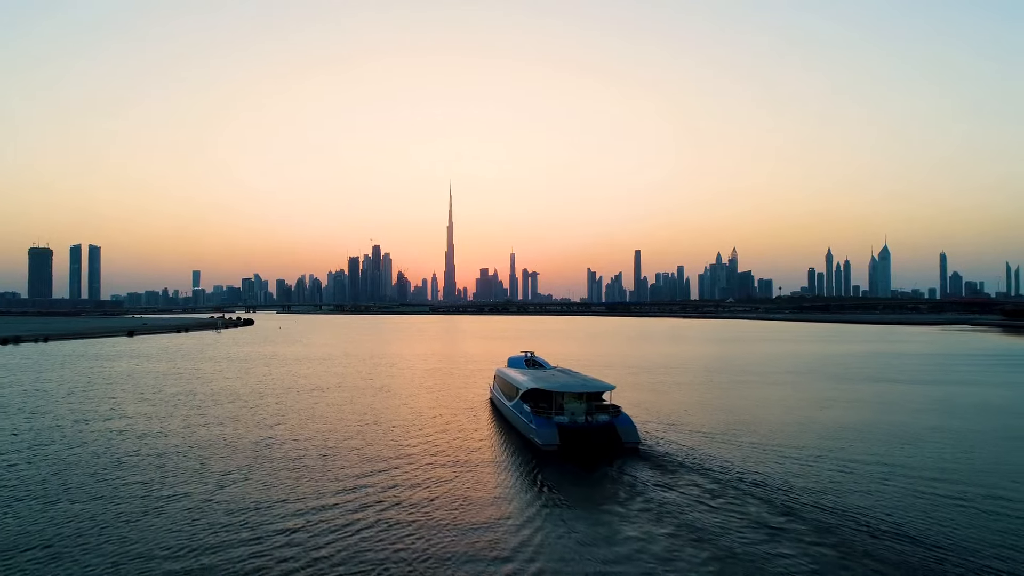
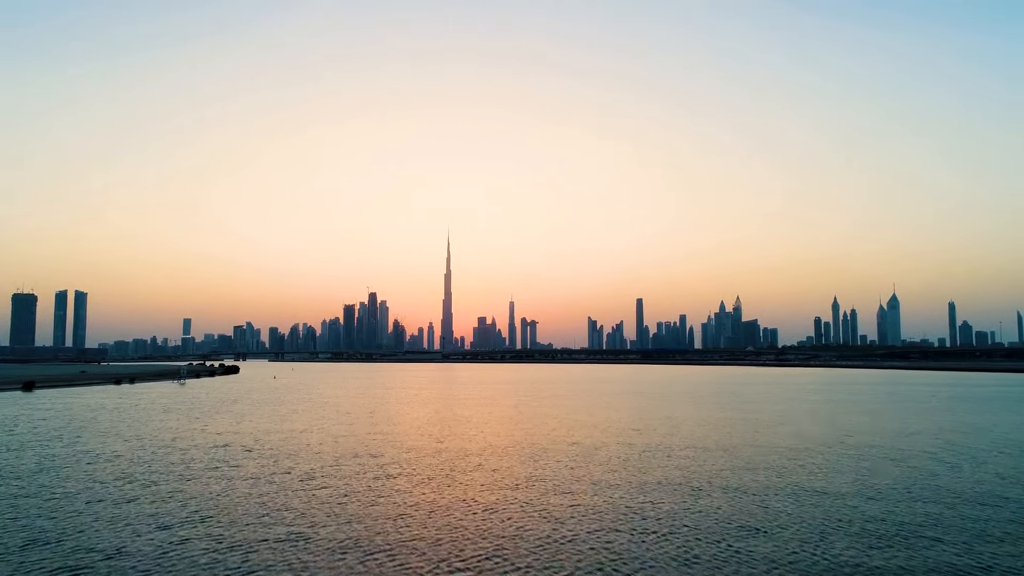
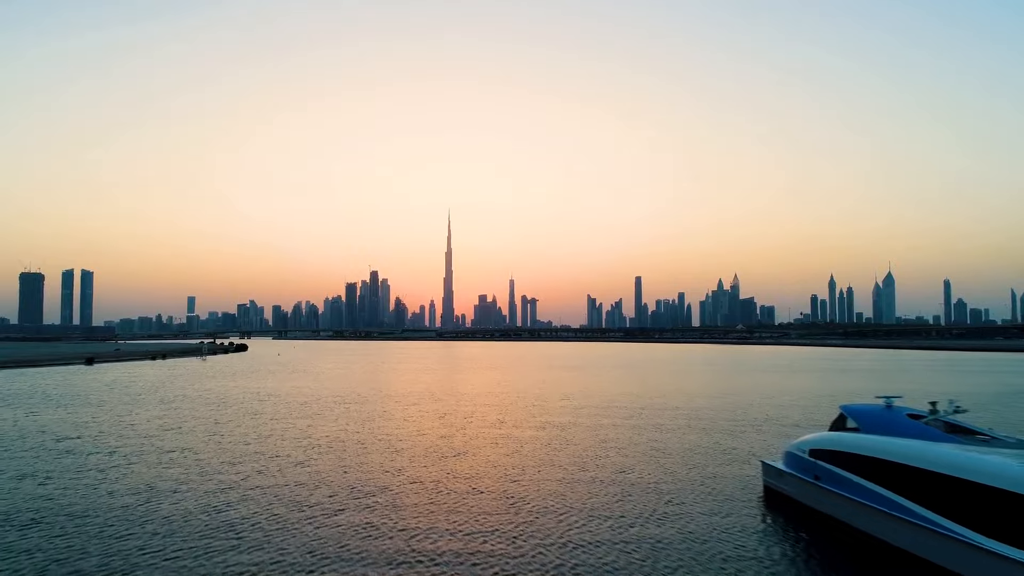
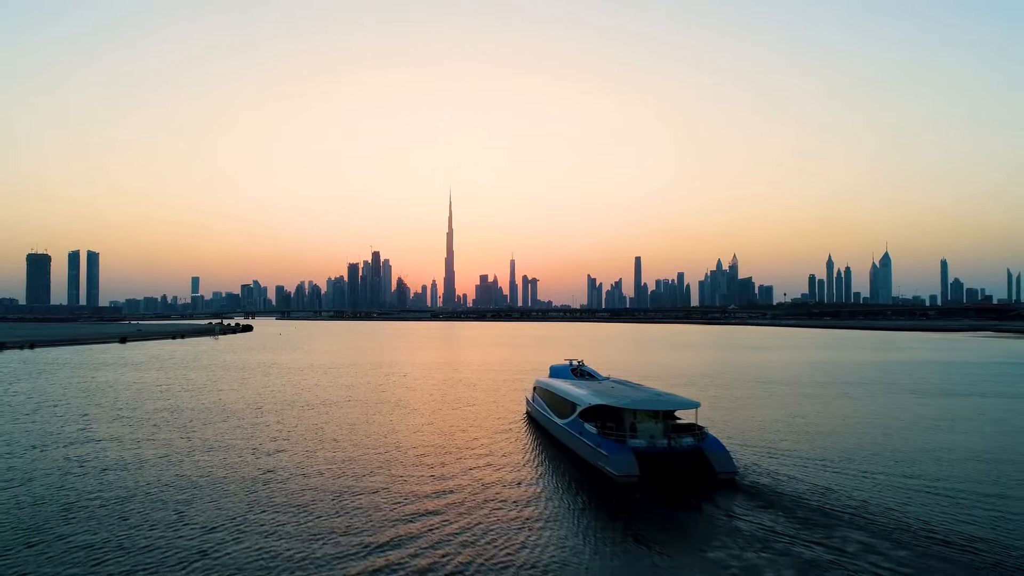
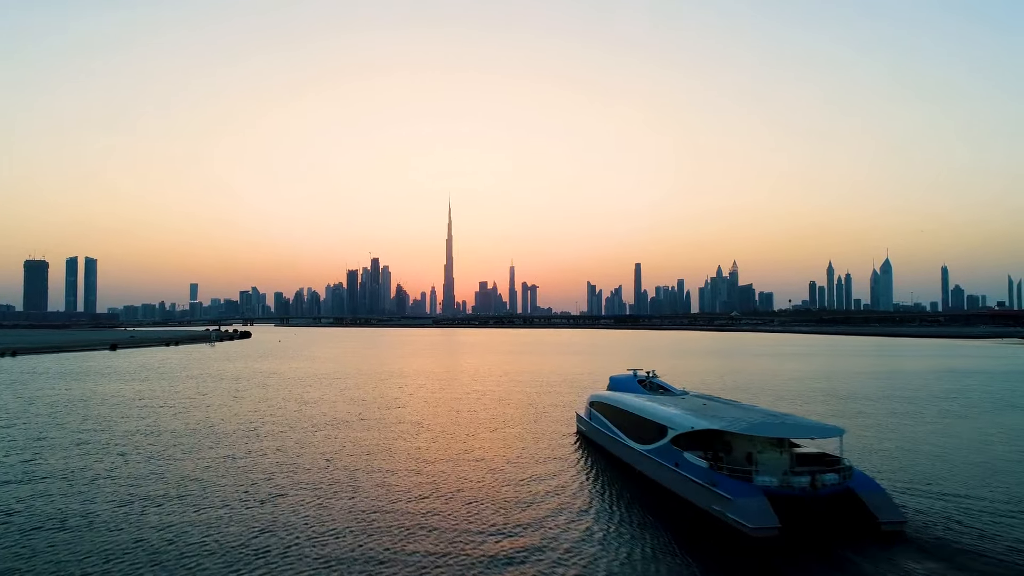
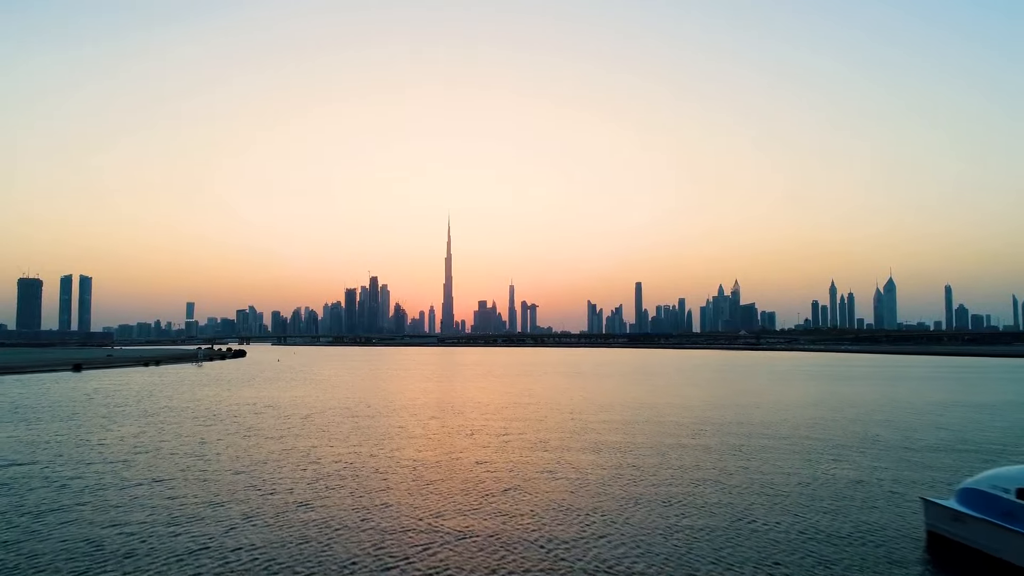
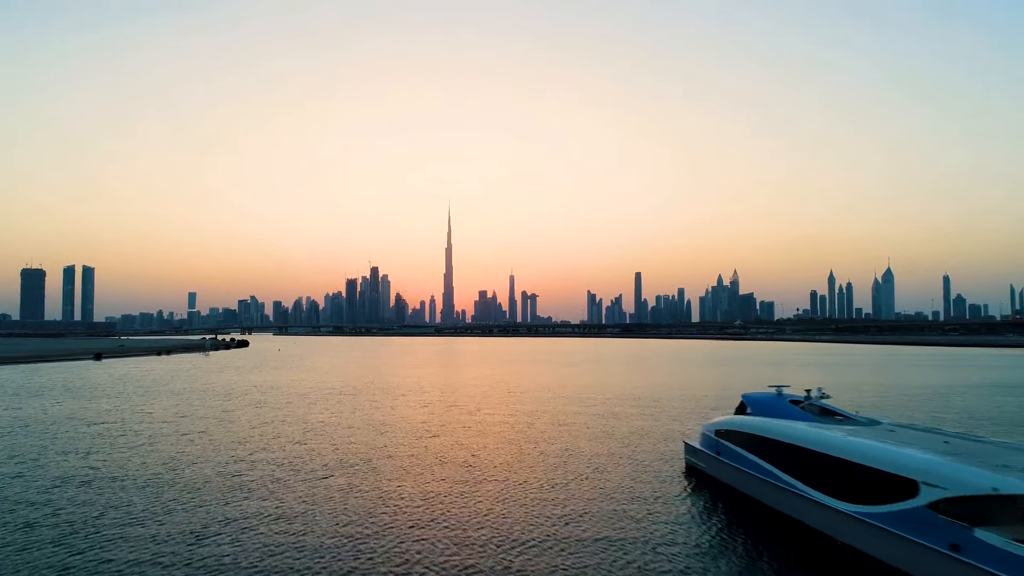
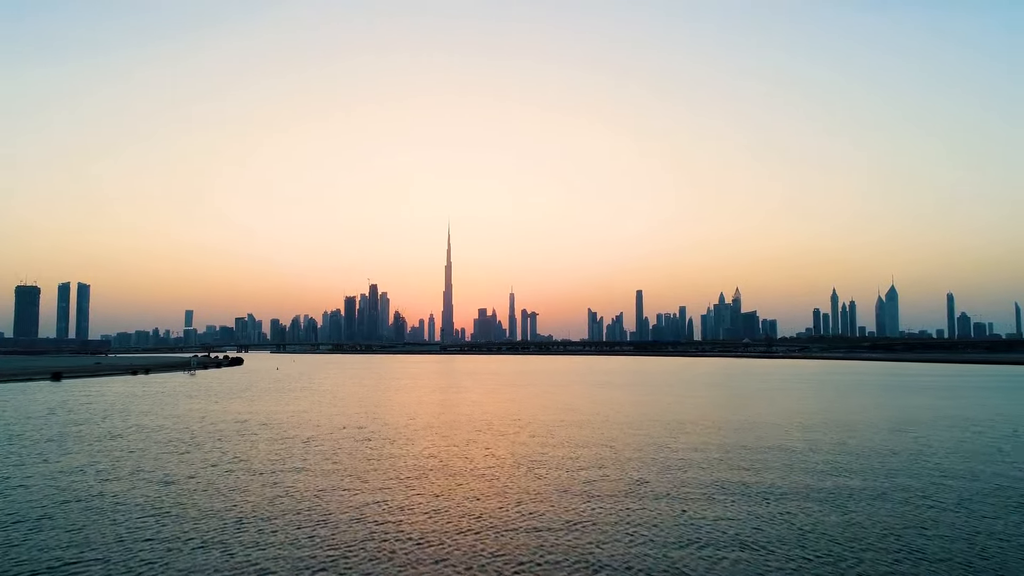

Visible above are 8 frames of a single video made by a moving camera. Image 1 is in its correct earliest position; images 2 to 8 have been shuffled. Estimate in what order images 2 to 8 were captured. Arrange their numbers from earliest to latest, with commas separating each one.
4, 5, 7, 3, 6, 8, 2
